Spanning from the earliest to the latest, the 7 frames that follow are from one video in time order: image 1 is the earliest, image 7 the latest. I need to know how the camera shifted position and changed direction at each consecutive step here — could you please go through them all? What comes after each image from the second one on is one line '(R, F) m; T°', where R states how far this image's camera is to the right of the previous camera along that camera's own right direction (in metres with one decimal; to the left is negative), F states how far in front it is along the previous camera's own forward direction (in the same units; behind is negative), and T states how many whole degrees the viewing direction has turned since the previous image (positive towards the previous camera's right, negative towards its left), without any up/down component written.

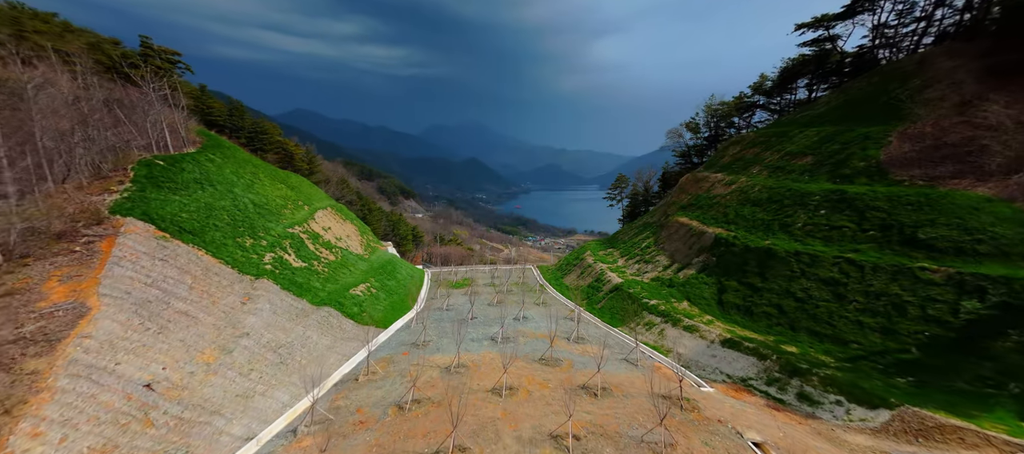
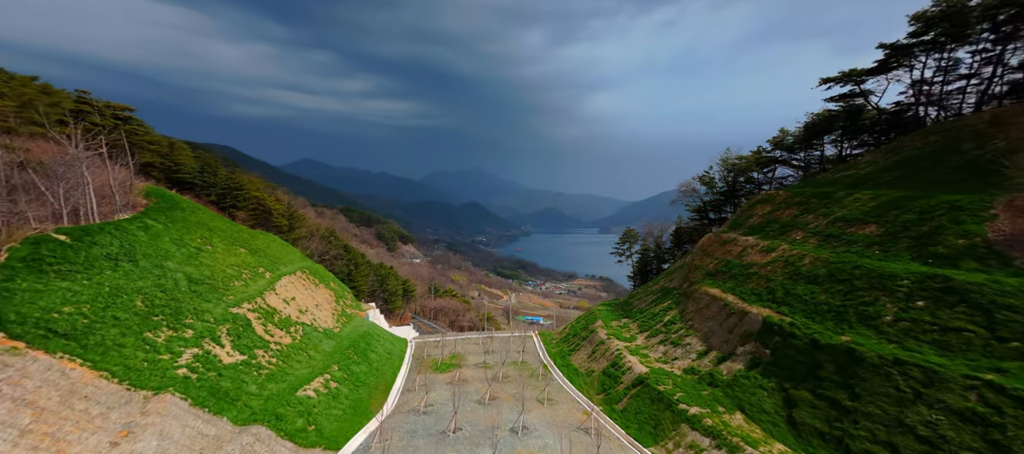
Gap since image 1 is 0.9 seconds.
(+0.1, +3.6) m; 0°
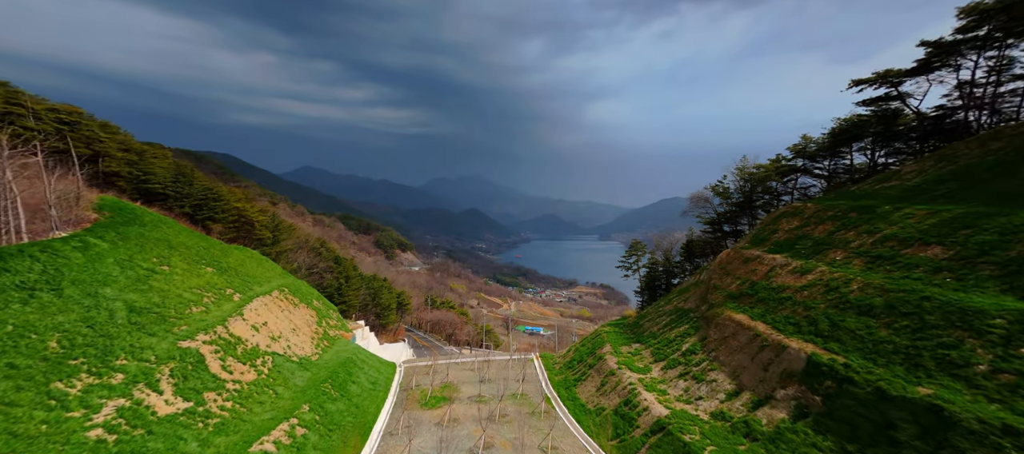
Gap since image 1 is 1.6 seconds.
(+0.1, +2.4) m; 0°
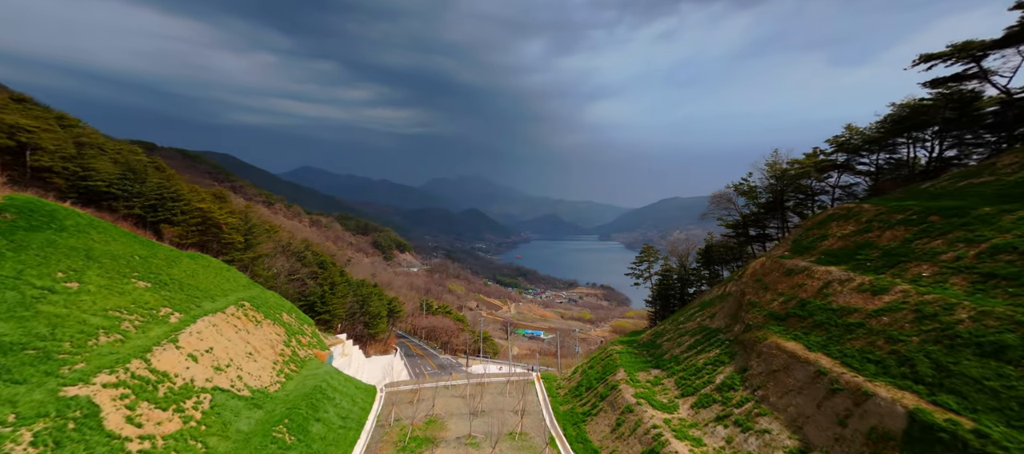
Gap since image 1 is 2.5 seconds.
(+0.1, +3.5) m; 0°
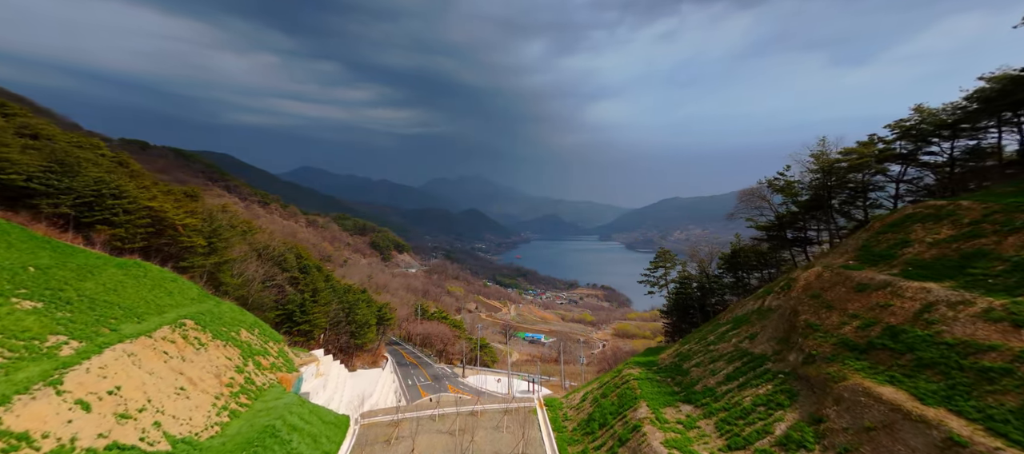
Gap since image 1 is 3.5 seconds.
(+0.1, +3.8) m; 0°
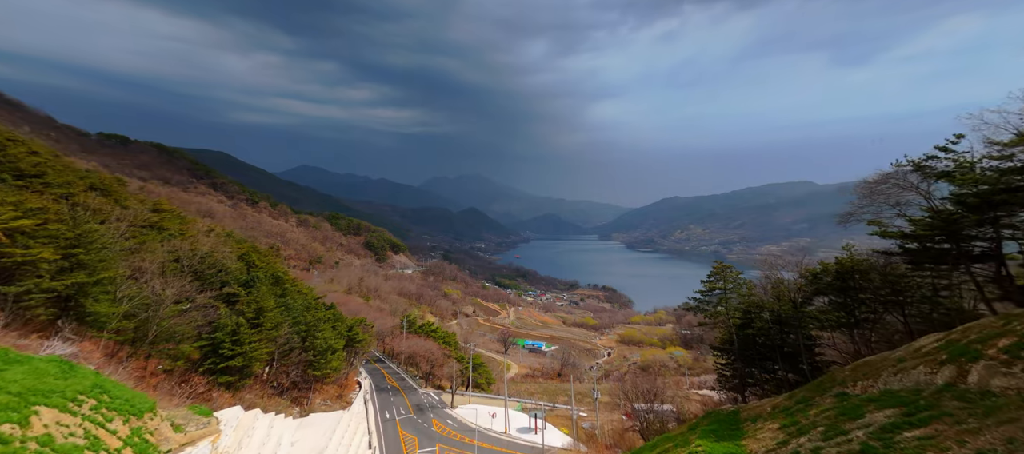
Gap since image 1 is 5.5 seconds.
(+0.2, +9.2) m; 0°
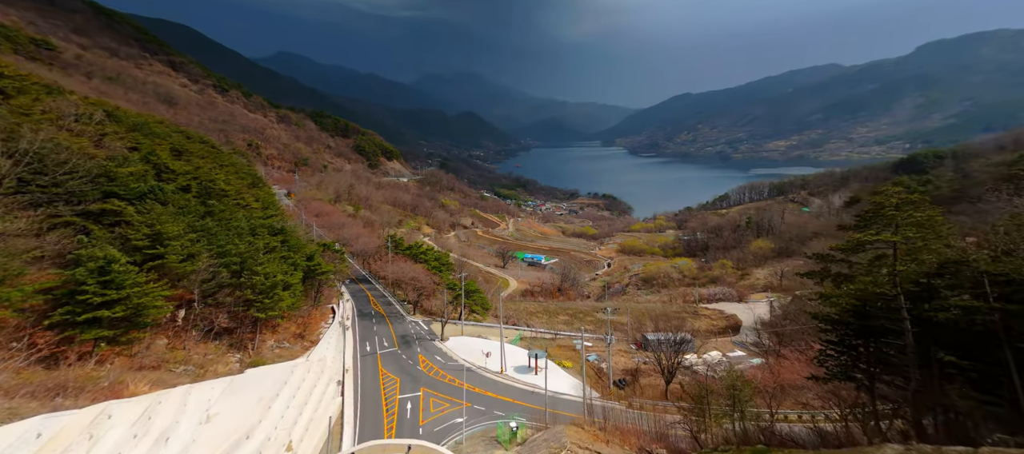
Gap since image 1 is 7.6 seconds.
(0.0, +10.5) m; 0°
